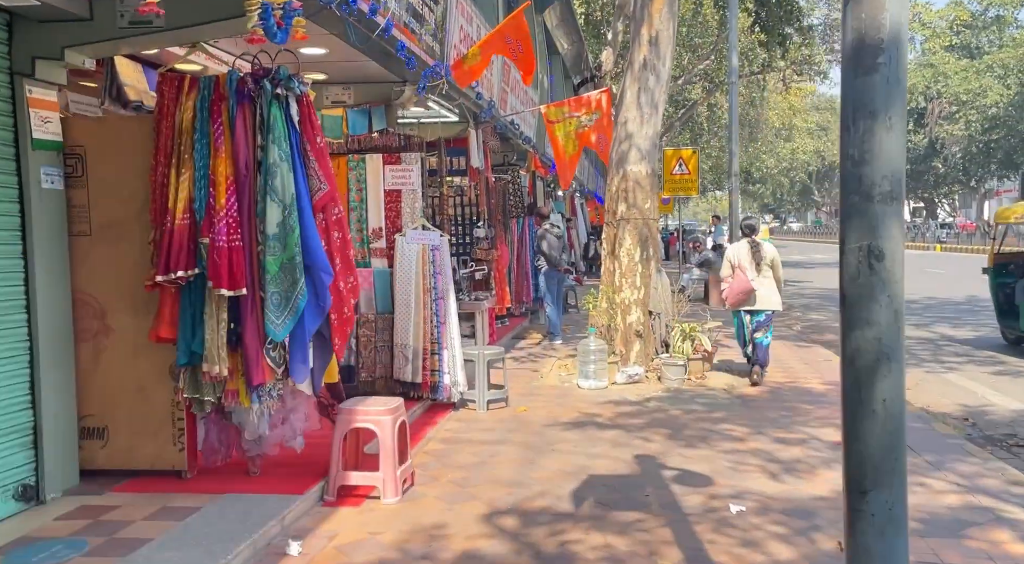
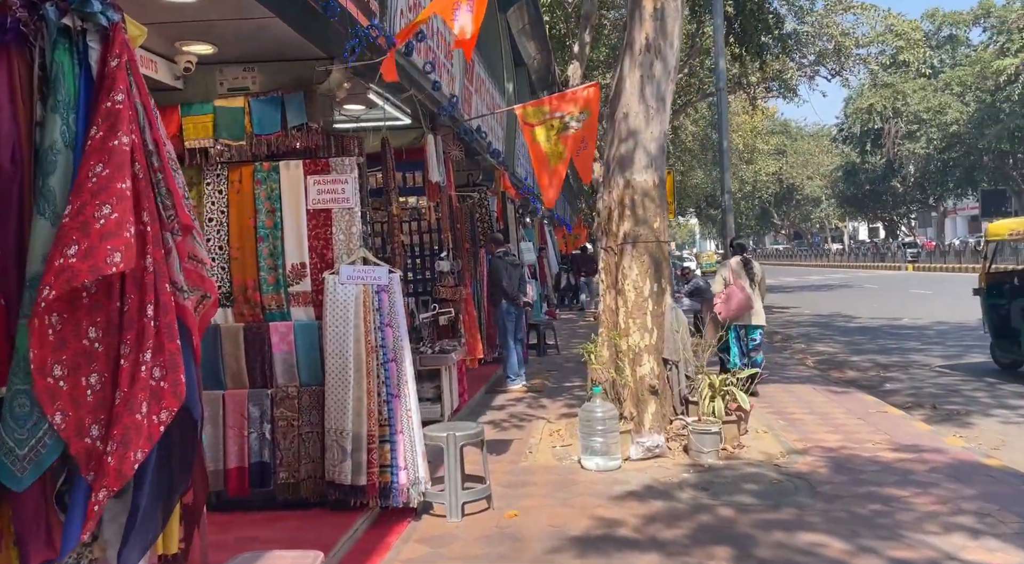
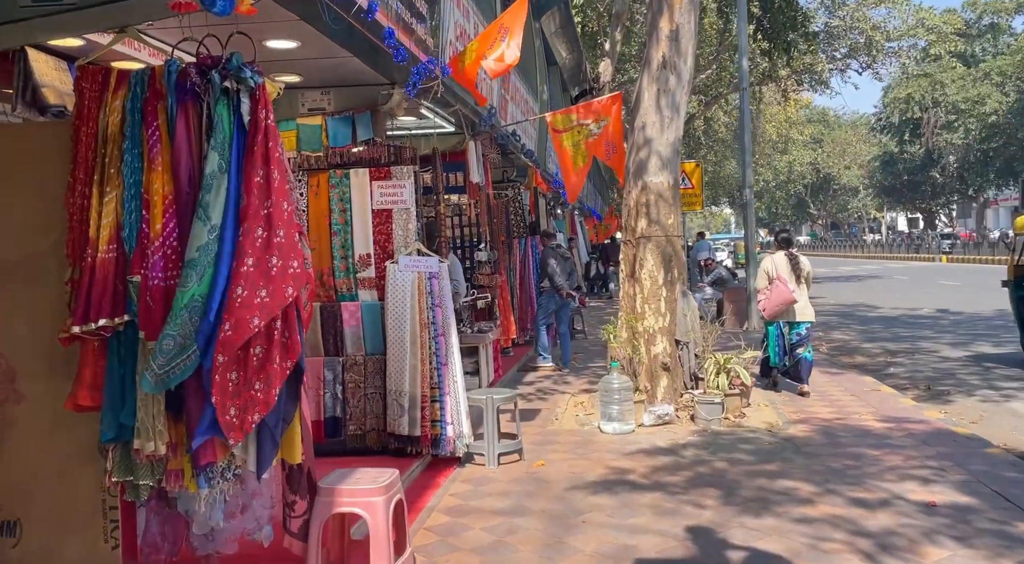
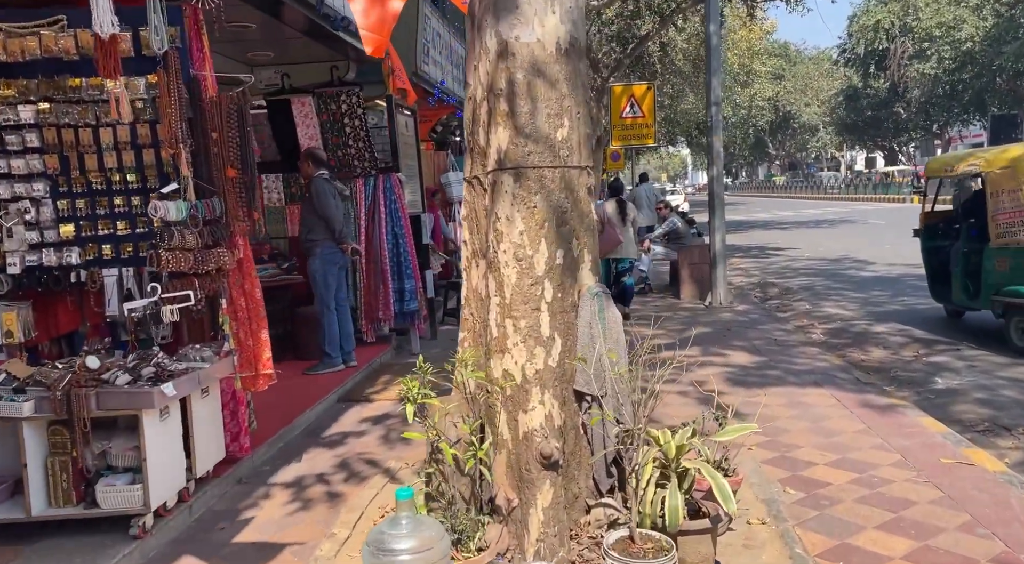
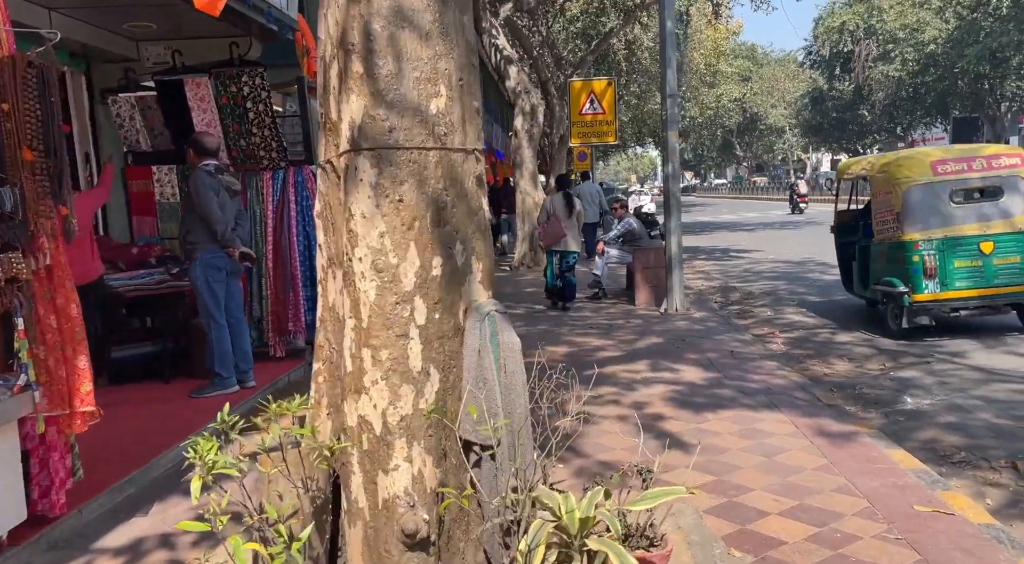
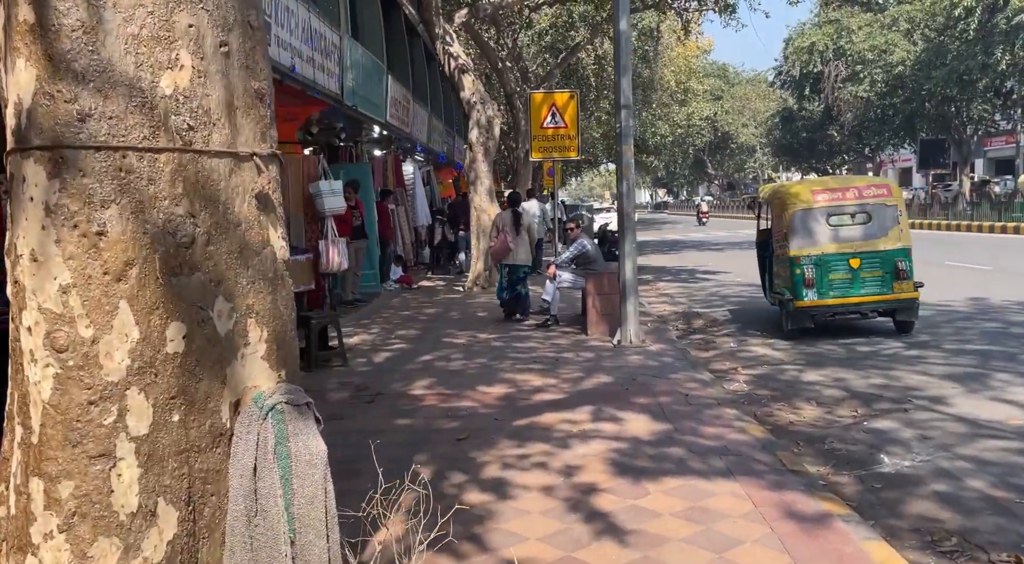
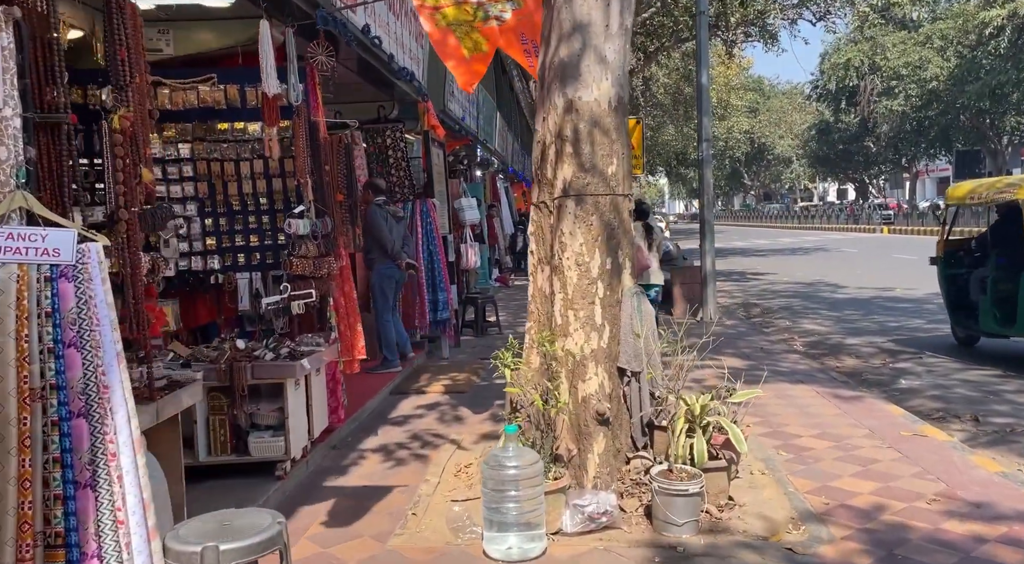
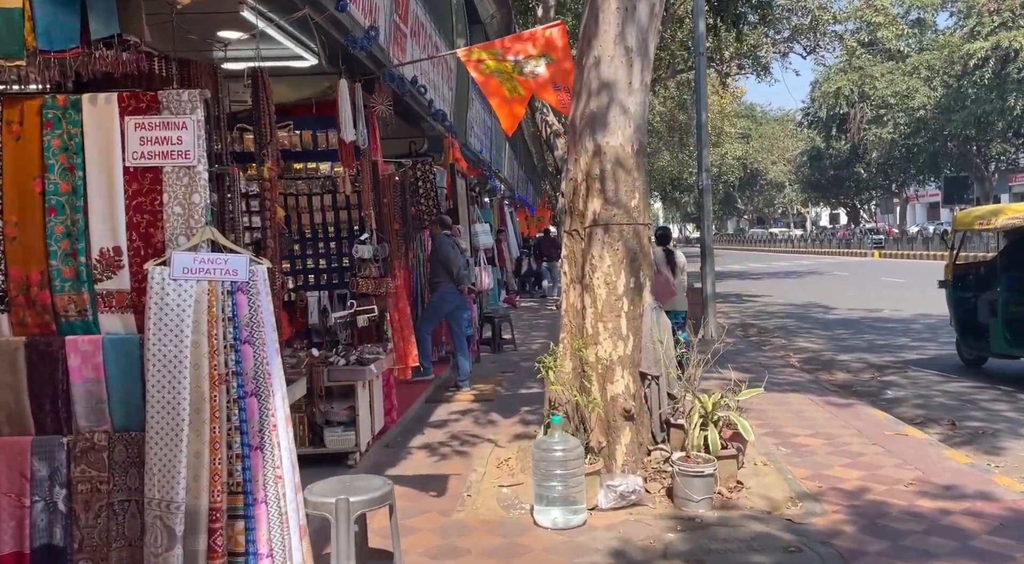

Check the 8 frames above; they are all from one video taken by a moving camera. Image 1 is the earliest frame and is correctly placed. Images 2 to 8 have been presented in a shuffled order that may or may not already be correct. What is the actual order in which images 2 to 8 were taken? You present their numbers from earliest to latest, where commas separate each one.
3, 2, 8, 7, 4, 5, 6
